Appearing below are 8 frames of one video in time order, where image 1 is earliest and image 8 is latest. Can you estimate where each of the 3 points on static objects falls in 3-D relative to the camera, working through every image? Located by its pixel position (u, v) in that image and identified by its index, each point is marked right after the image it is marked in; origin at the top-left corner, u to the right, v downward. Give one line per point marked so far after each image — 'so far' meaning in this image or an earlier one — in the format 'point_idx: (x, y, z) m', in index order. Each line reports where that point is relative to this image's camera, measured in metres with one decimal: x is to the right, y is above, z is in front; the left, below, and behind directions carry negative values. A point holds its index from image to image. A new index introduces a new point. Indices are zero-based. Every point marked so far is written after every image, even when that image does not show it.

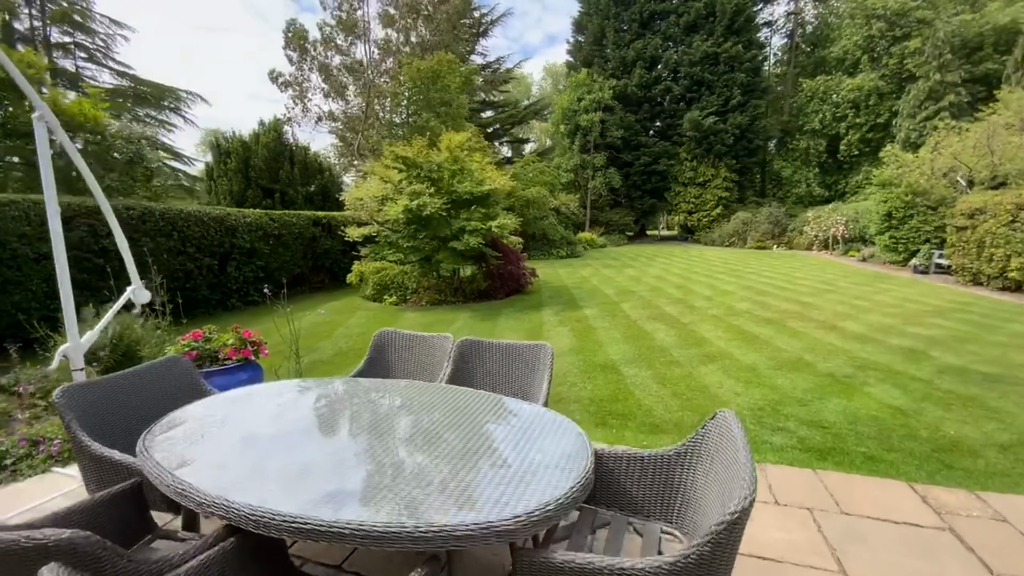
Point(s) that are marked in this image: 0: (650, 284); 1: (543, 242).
0: (+3.1, +0.1, +10.3) m
1: (+1.1, +1.8, +17.3) m
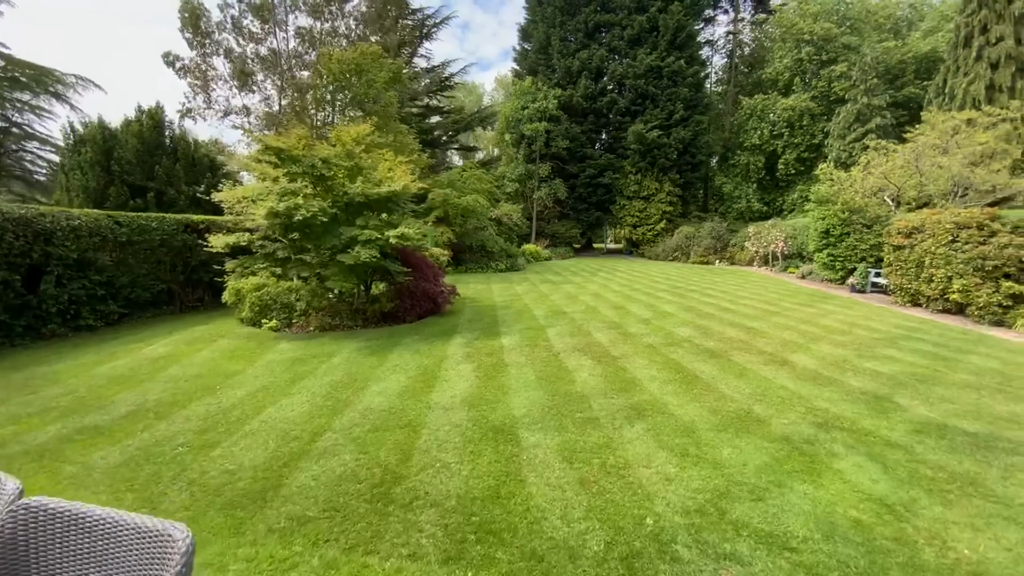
0: (+1.5, -0.3, +9.3) m
1: (-1.1, +1.2, +16.1) m
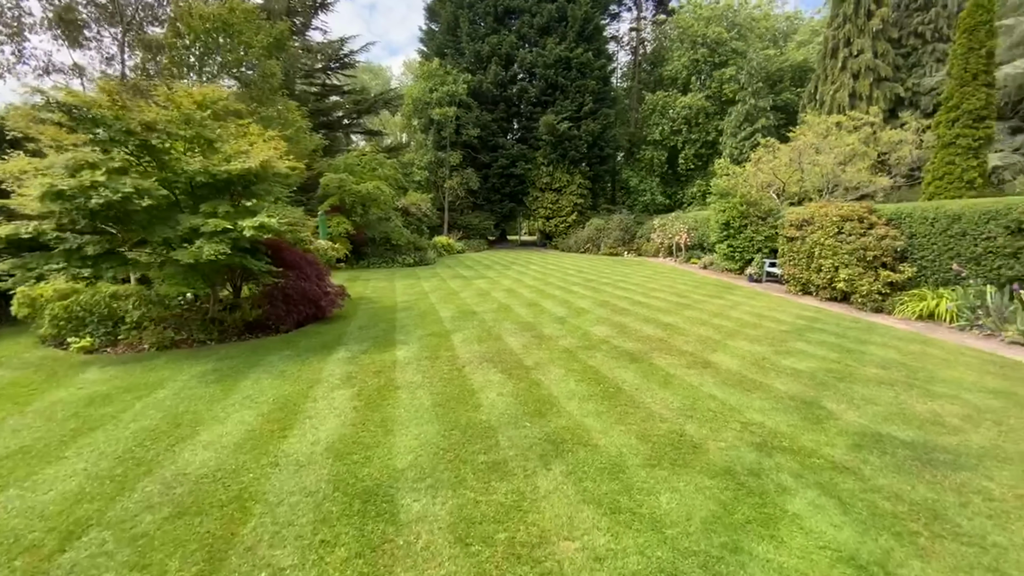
0: (-0.3, -0.2, +8.6) m
1: (-4.2, +1.3, +14.8) m
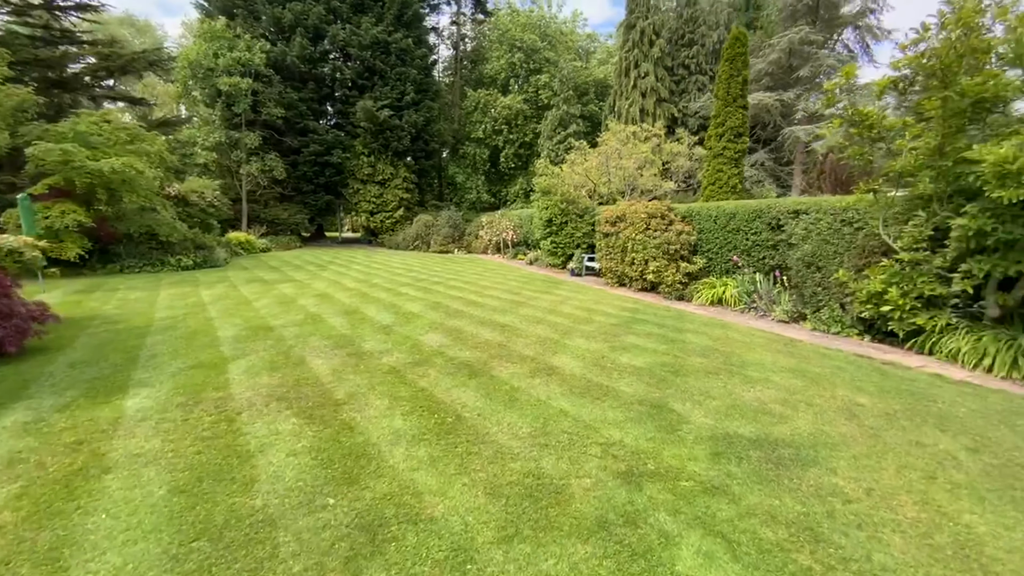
0: (-3.2, -0.3, +7.0) m
1: (-9.2, +1.1, +11.4) m
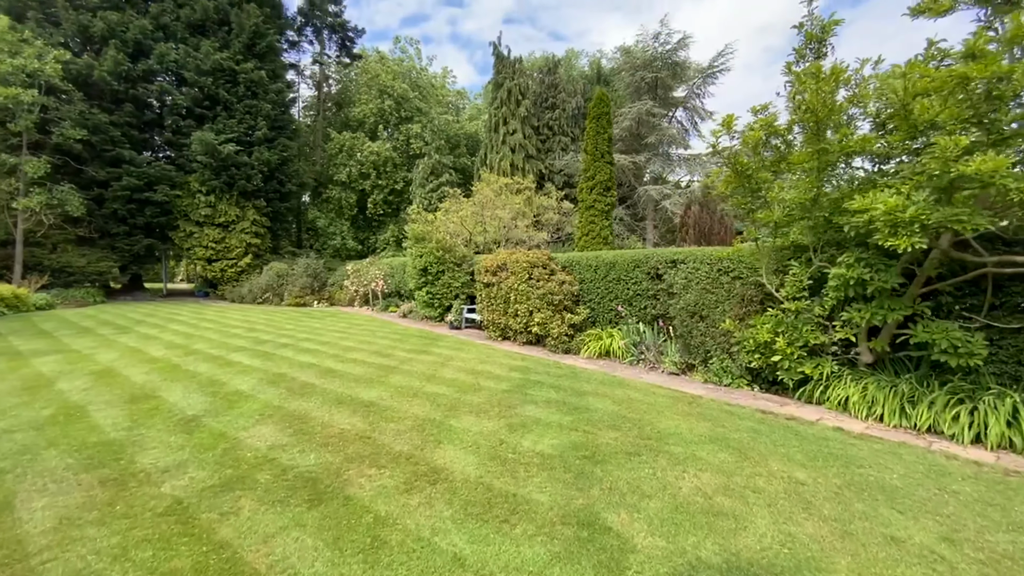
0: (-4.8, -1.1, +4.8) m
1: (-11.7, -0.3, +7.5) m
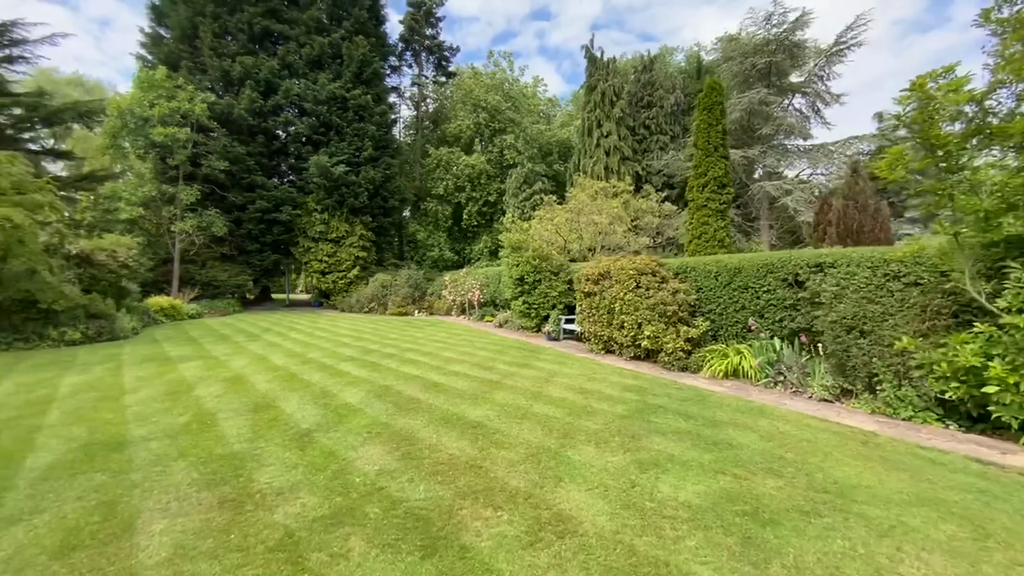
0: (-3.5, -1.3, +5.1) m
1: (-9.8, -0.6, +9.1) m
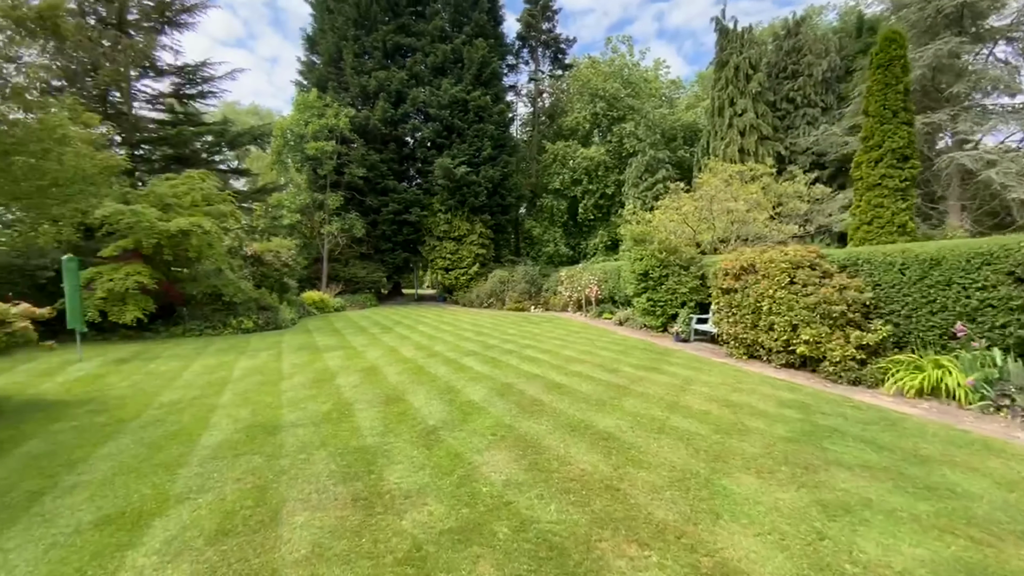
0: (-2.1, -1.2, +5.4) m
1: (-7.2, -0.5, +10.9) m
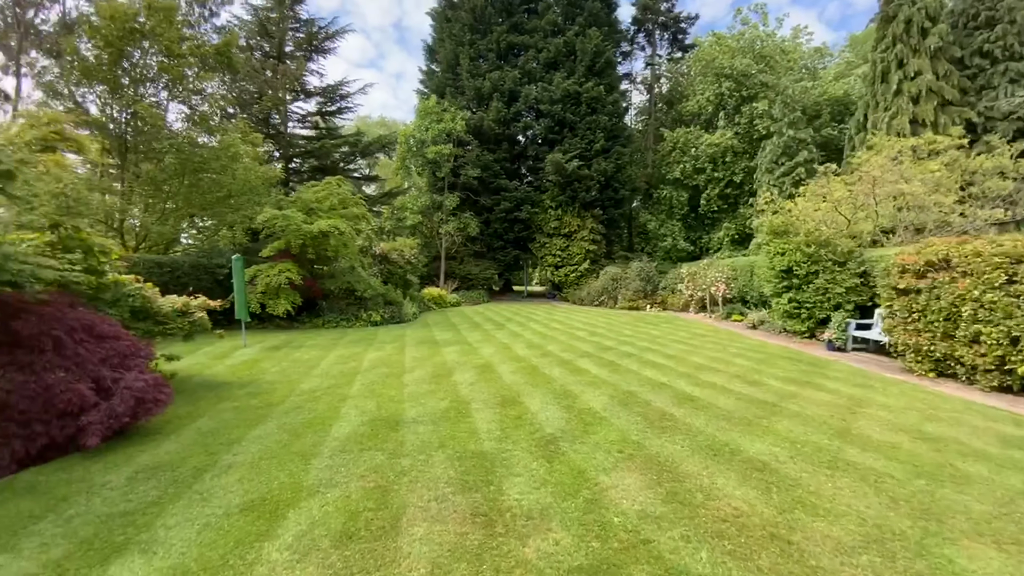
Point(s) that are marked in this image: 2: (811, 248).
0: (-0.7, -1.2, +5.5) m
1: (-4.3, -0.3, +11.9) m
2: (+6.0, +0.8, +9.1) m
